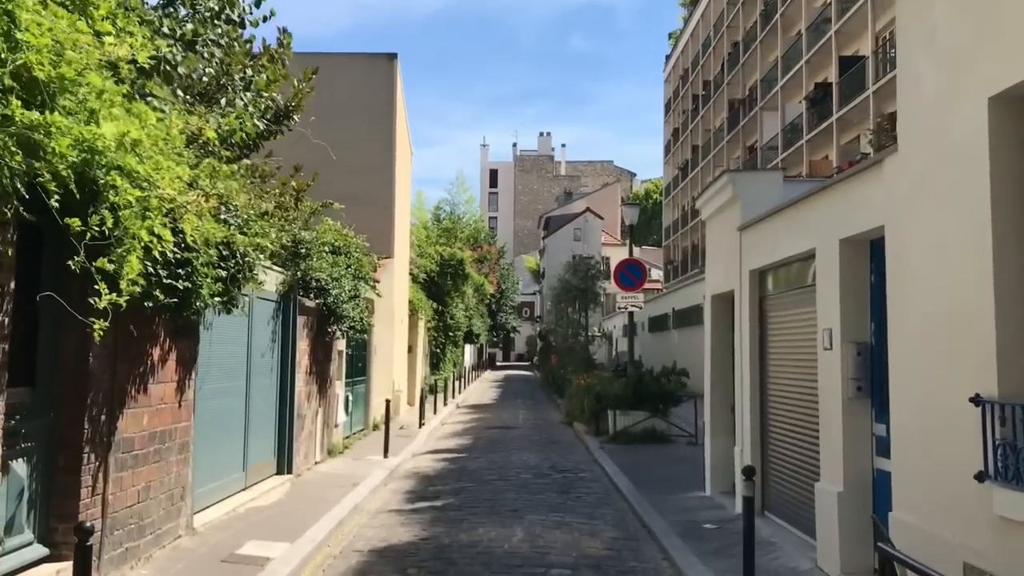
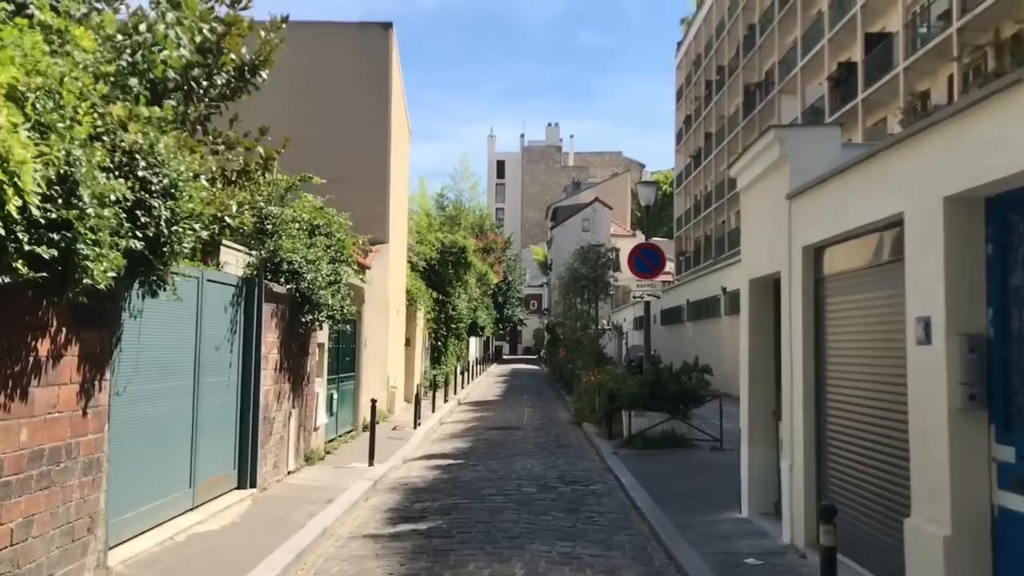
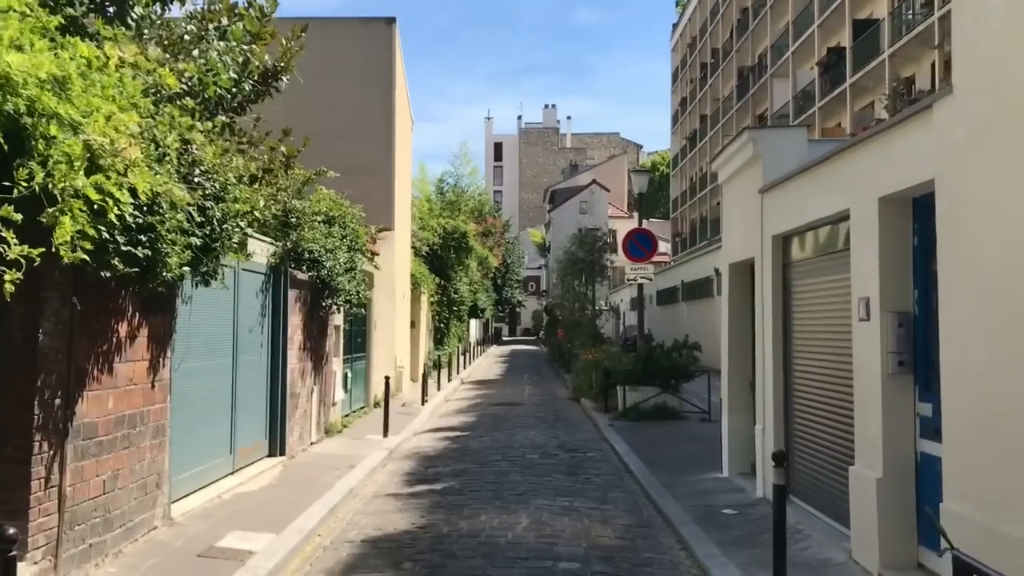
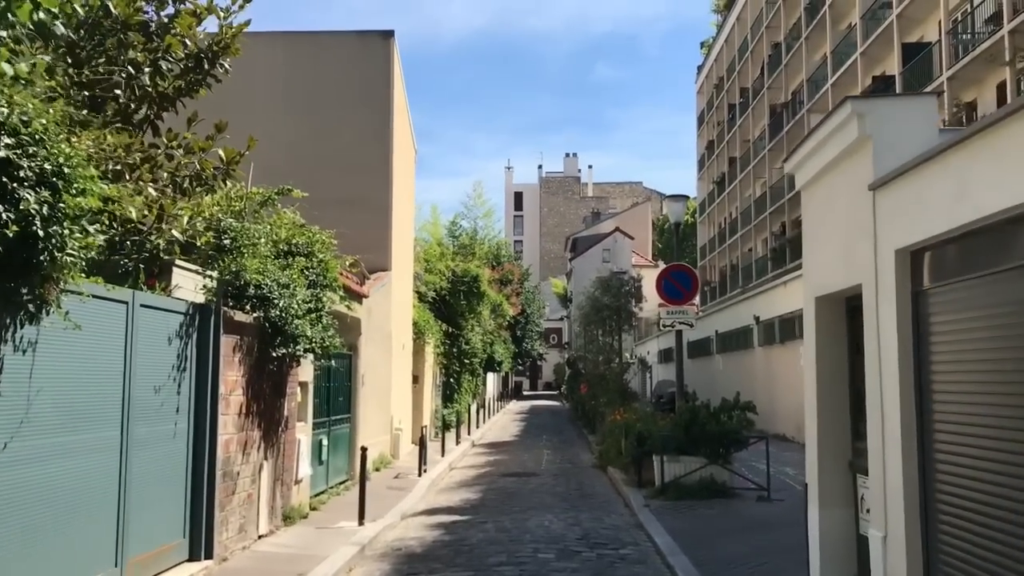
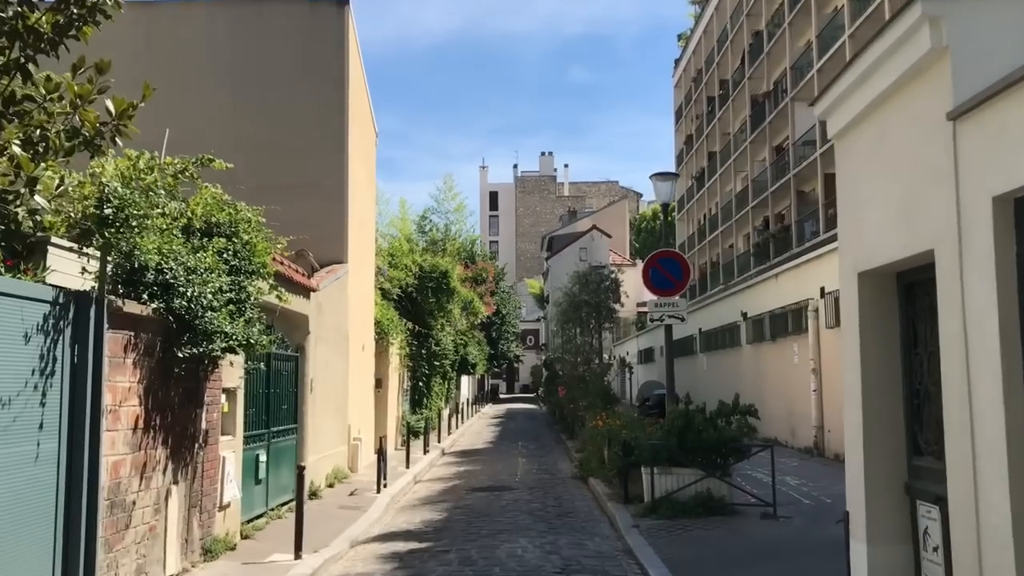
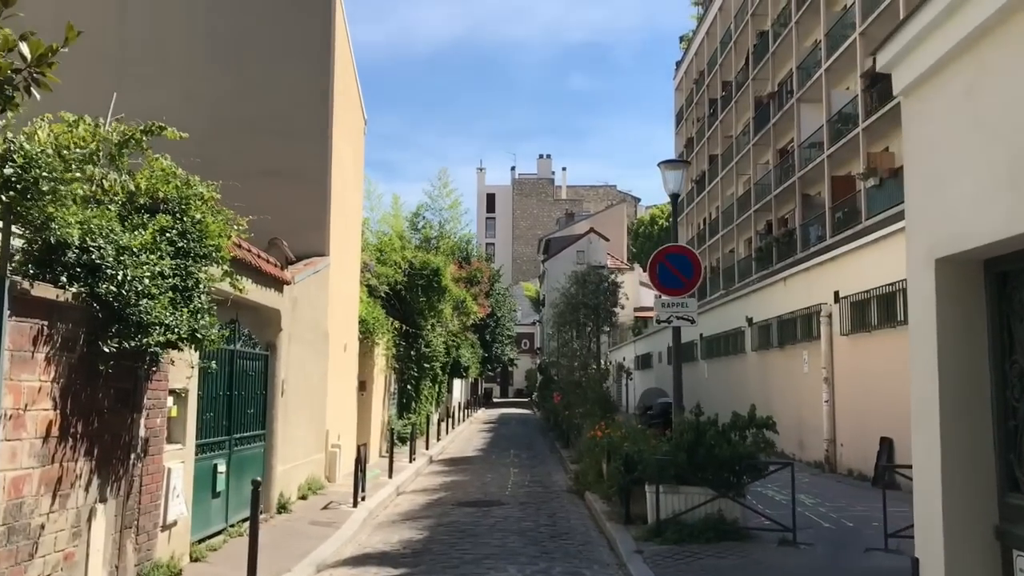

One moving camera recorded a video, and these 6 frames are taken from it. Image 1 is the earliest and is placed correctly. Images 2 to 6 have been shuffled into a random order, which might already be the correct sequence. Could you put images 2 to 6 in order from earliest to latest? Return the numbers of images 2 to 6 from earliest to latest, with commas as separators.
3, 2, 4, 5, 6
